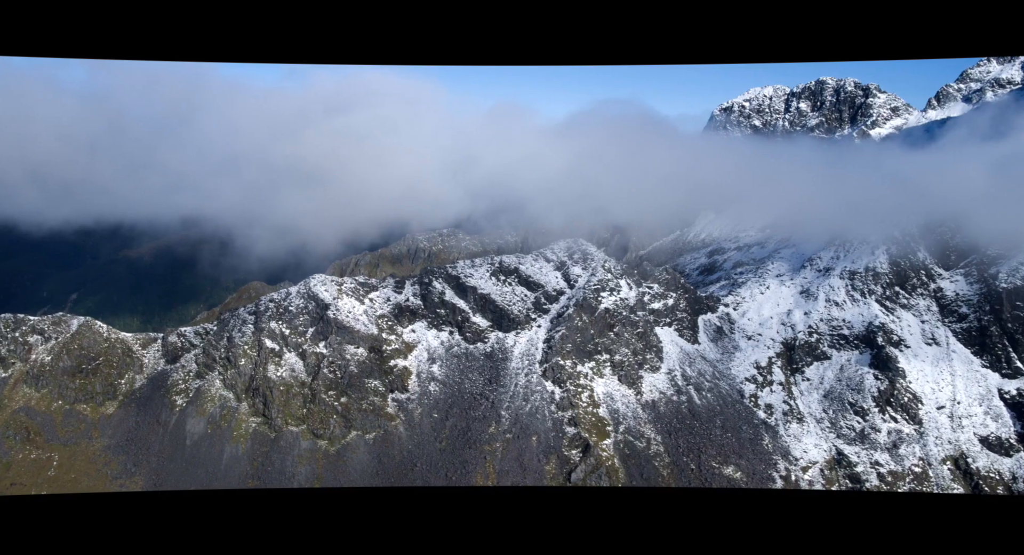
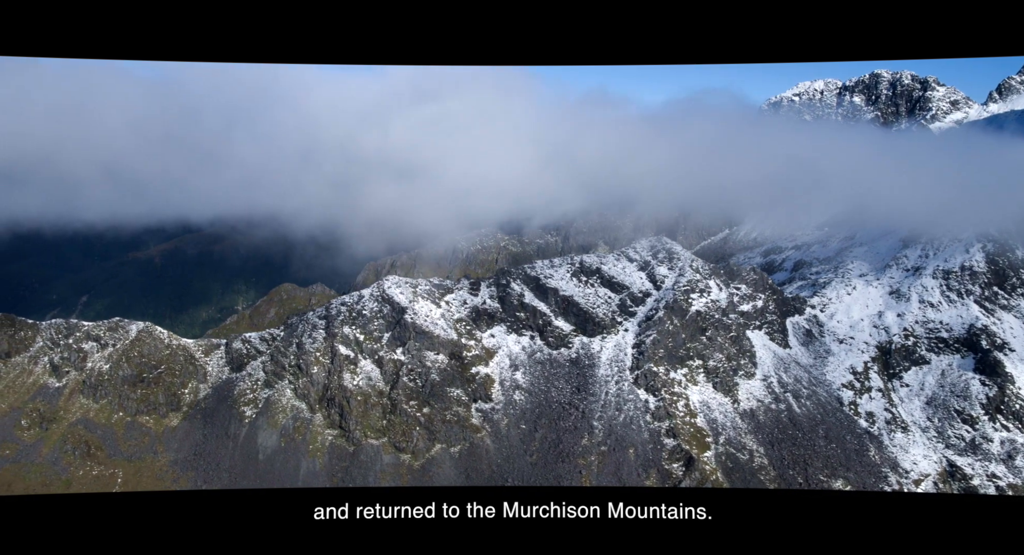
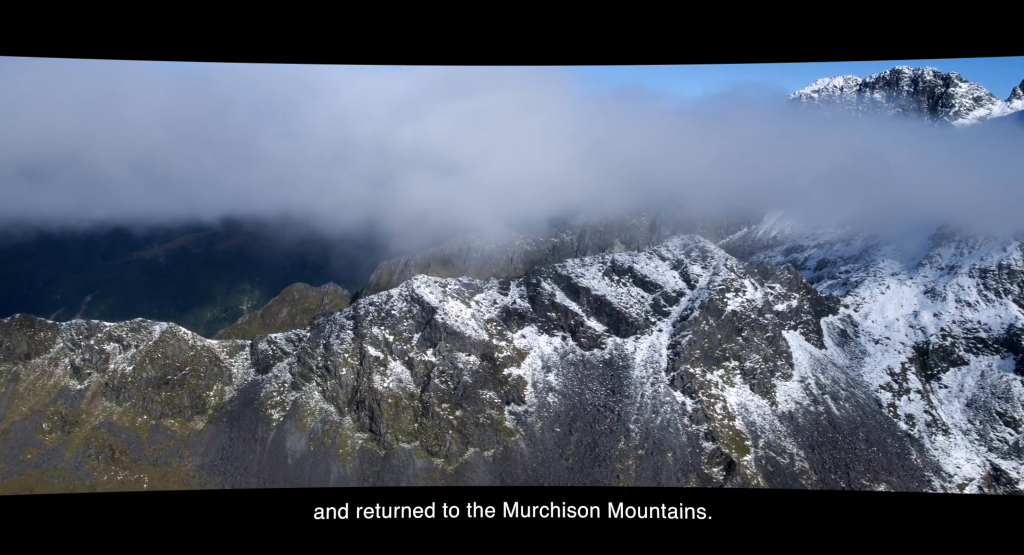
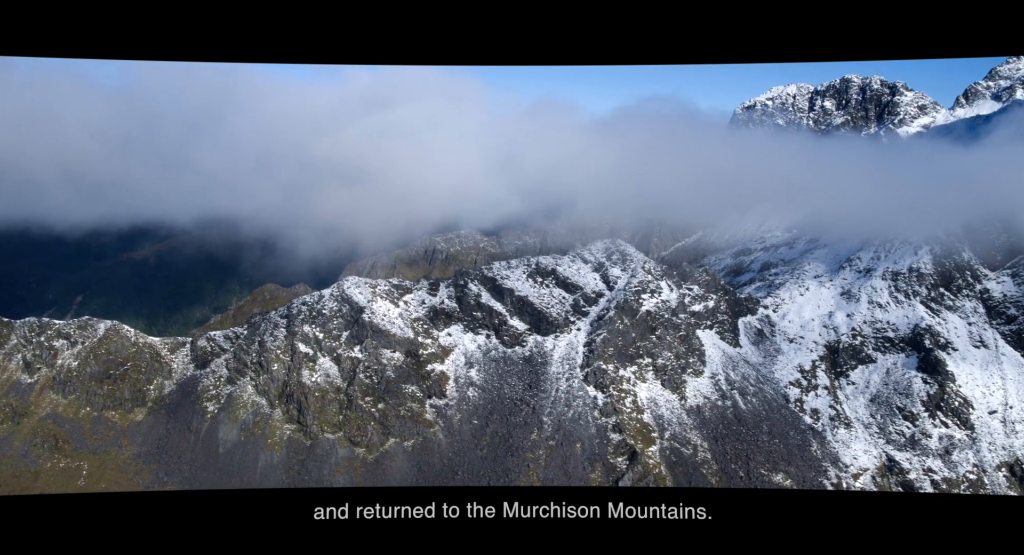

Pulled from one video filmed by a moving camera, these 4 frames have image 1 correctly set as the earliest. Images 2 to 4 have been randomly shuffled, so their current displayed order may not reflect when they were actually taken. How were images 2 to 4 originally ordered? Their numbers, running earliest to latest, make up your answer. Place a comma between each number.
4, 2, 3
